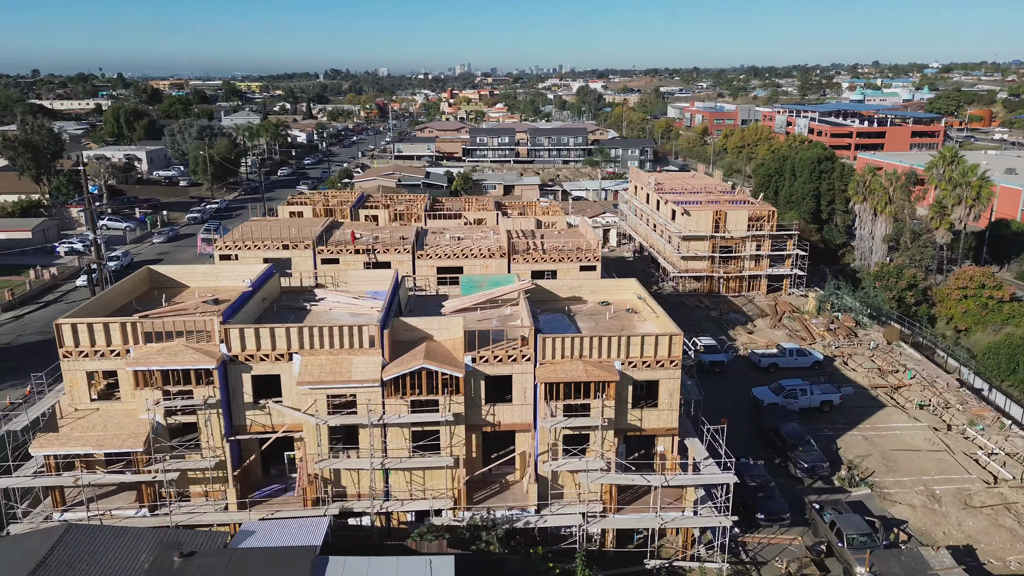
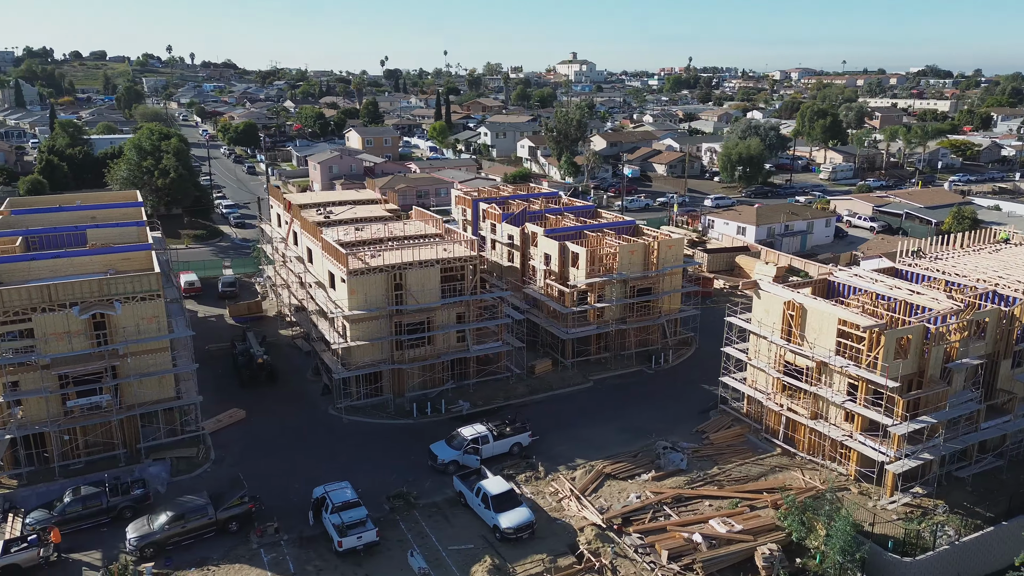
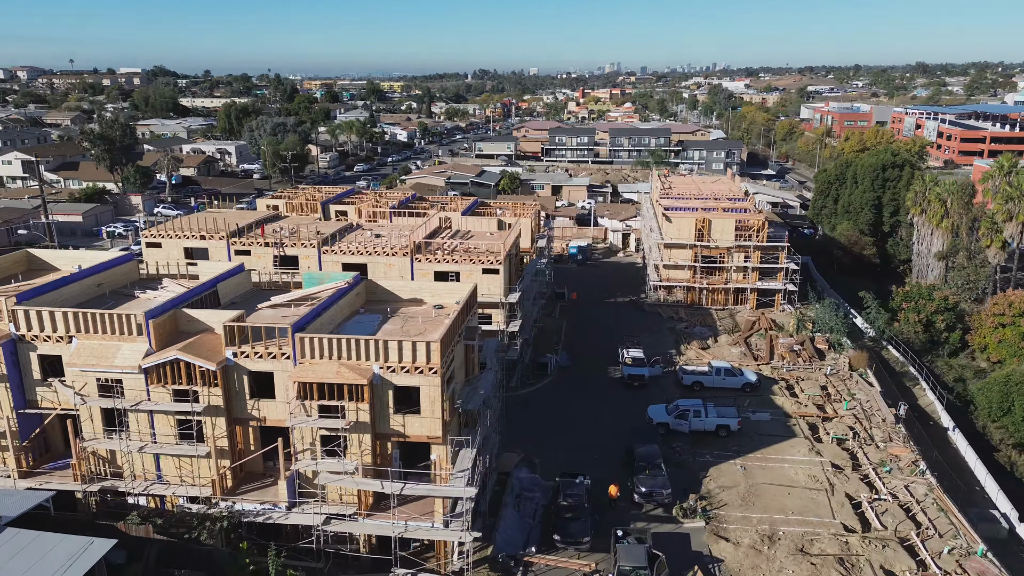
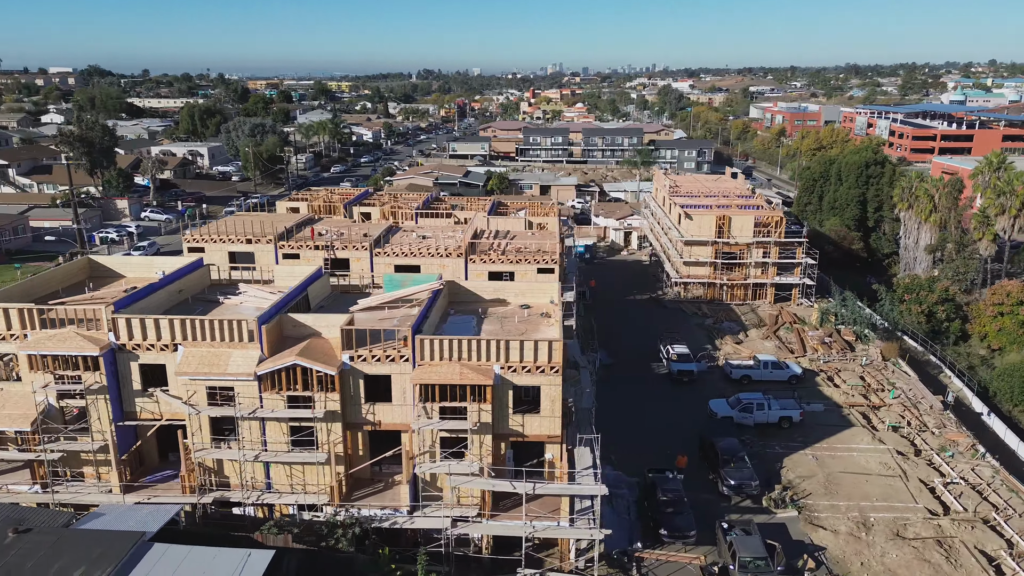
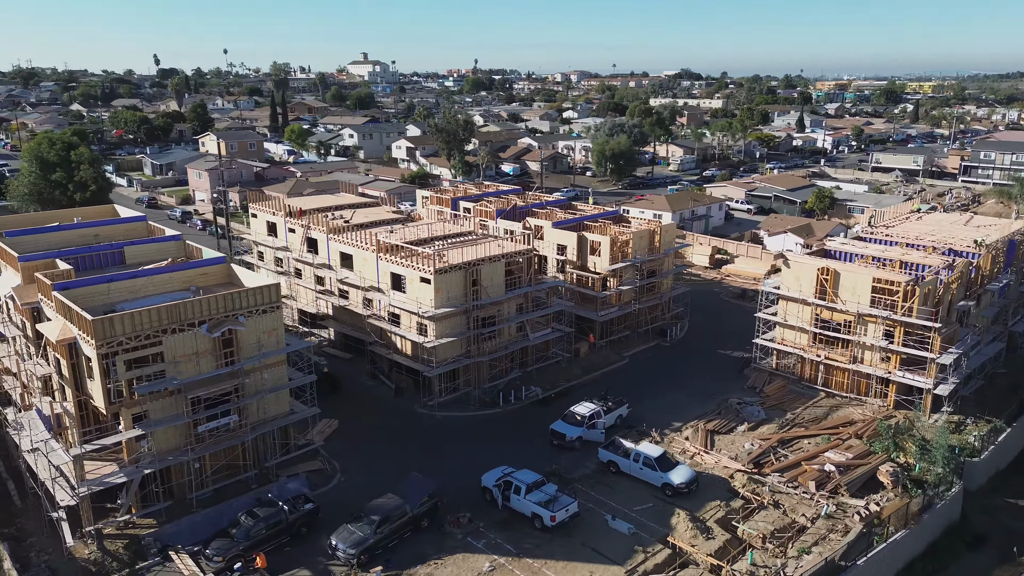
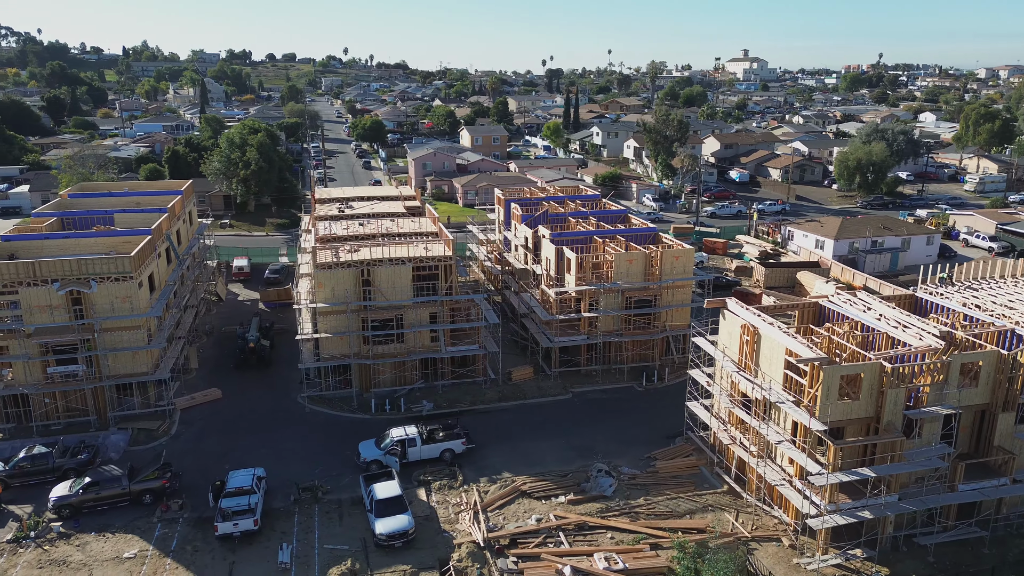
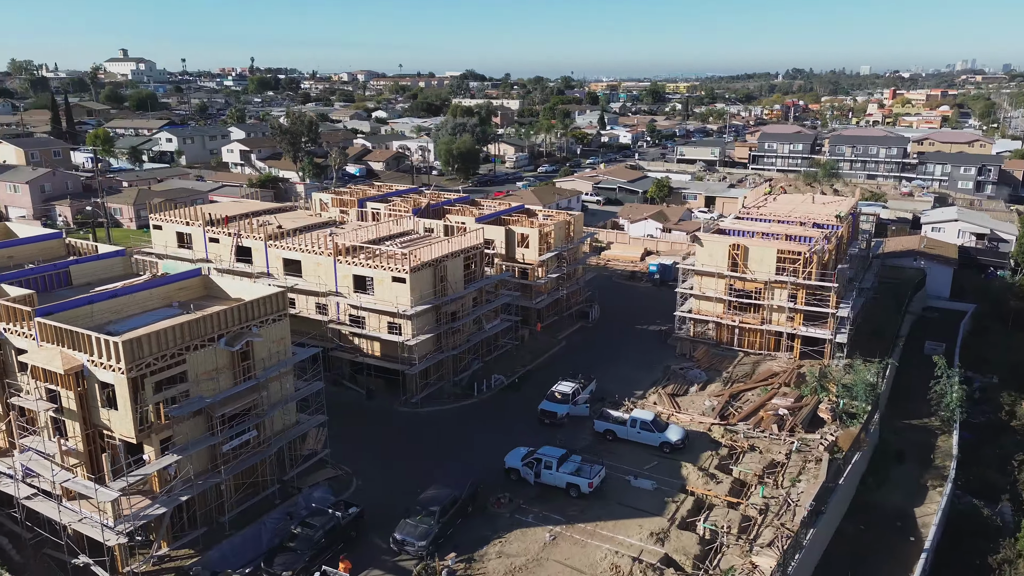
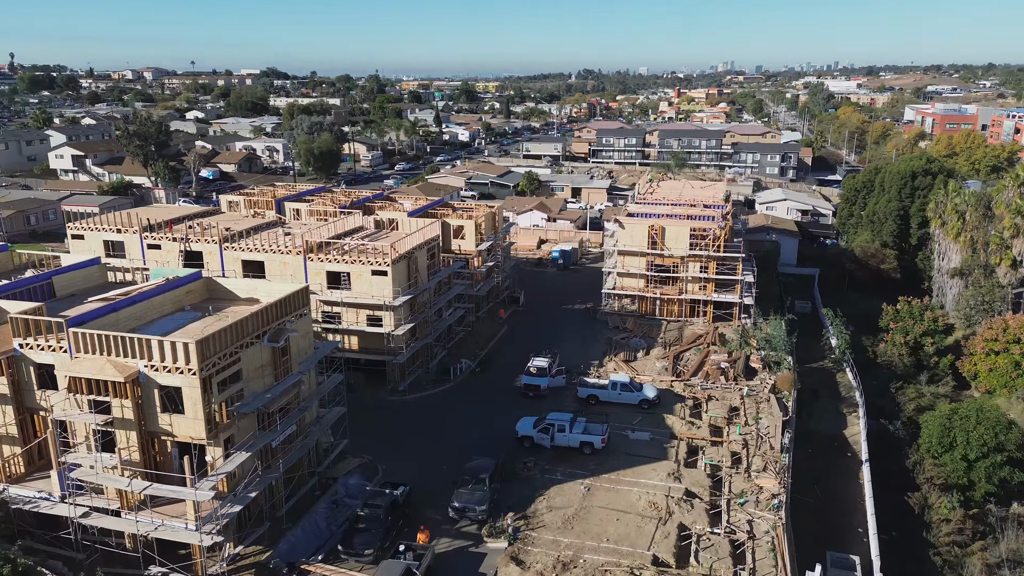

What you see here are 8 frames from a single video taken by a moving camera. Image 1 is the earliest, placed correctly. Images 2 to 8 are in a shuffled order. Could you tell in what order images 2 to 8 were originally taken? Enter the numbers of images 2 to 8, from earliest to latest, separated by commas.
4, 3, 8, 7, 5, 2, 6
